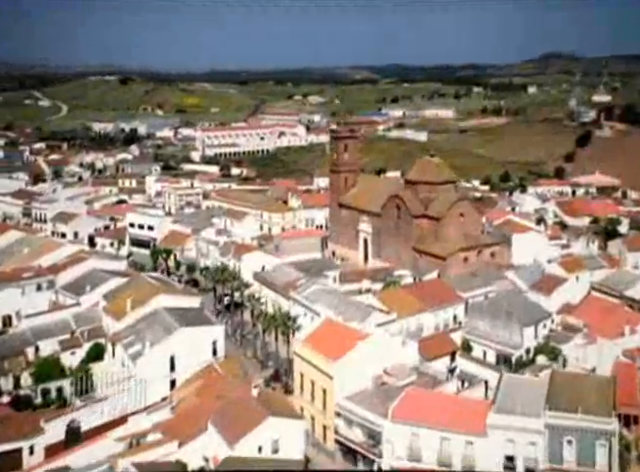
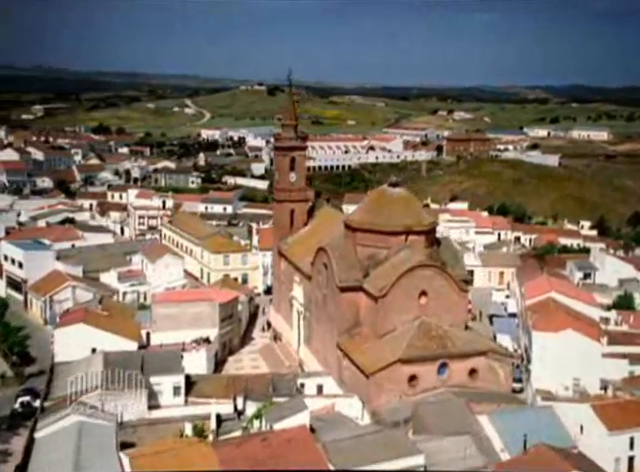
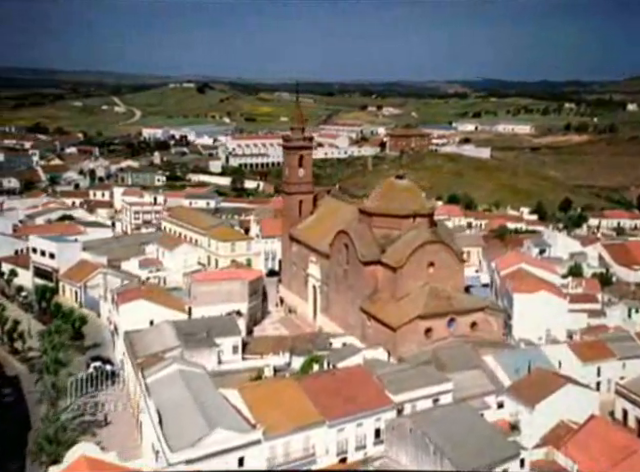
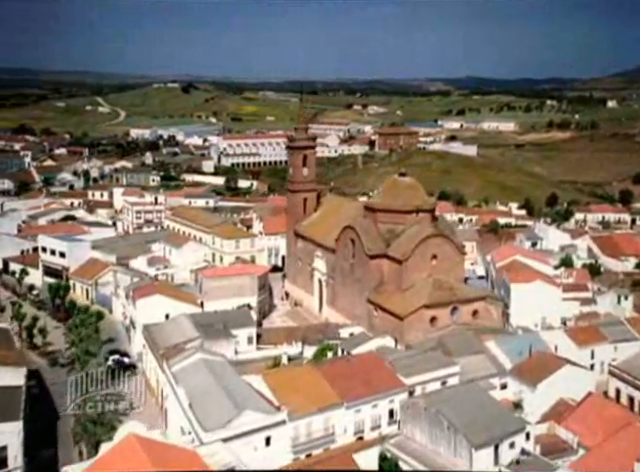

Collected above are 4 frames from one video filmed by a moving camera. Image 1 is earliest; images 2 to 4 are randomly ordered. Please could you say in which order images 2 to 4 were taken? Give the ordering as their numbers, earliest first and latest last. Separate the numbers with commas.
4, 3, 2
